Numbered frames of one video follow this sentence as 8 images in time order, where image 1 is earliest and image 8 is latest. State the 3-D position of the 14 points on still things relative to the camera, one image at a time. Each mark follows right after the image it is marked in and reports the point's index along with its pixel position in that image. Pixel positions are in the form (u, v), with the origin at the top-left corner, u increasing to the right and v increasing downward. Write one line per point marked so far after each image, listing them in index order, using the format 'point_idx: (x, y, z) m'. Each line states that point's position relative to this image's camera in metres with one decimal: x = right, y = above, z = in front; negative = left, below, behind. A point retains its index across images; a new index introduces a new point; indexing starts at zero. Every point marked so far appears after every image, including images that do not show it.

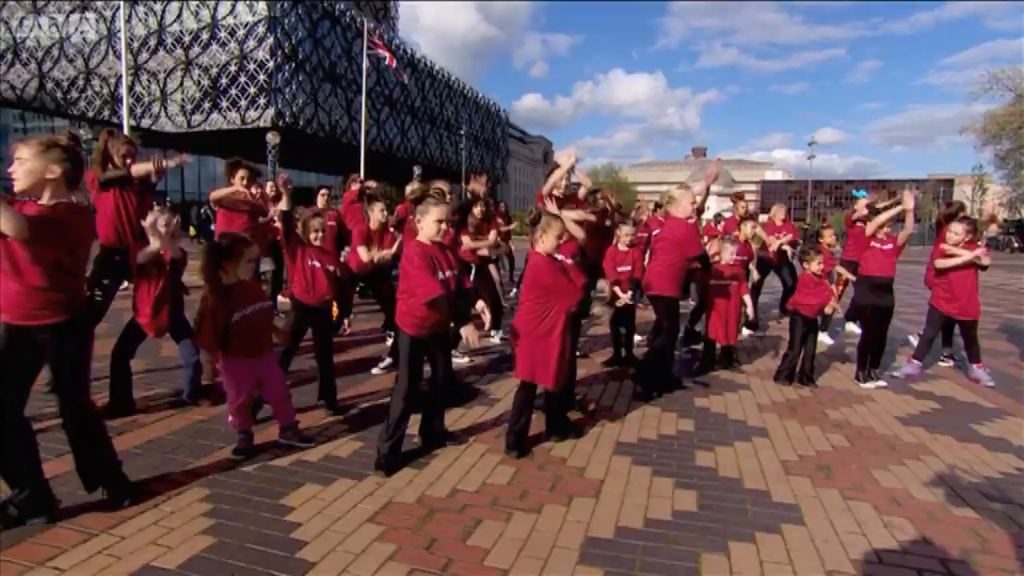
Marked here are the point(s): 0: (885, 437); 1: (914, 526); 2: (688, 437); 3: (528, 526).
0: (+3.3, -1.3, +4.4) m
1: (+2.4, -1.5, +3.0) m
2: (+1.6, -1.3, +4.5) m
3: (+0.1, -1.5, +3.1) m
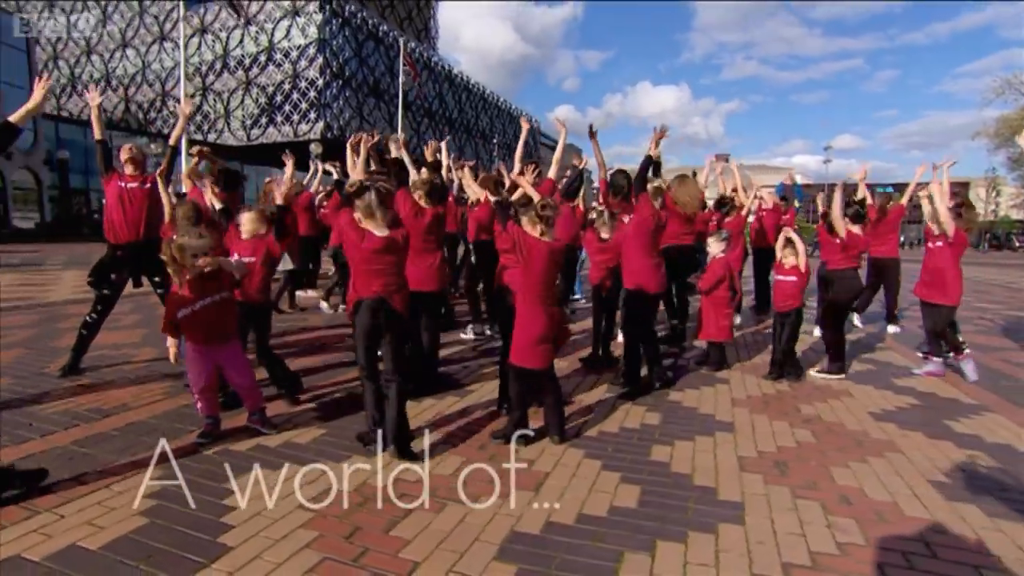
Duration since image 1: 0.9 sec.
0: (+2.9, -1.2, +4.3) m
1: (+1.9, -1.4, +2.9) m
2: (+1.2, -1.2, +4.4) m
3: (-0.3, -1.4, +3.0) m
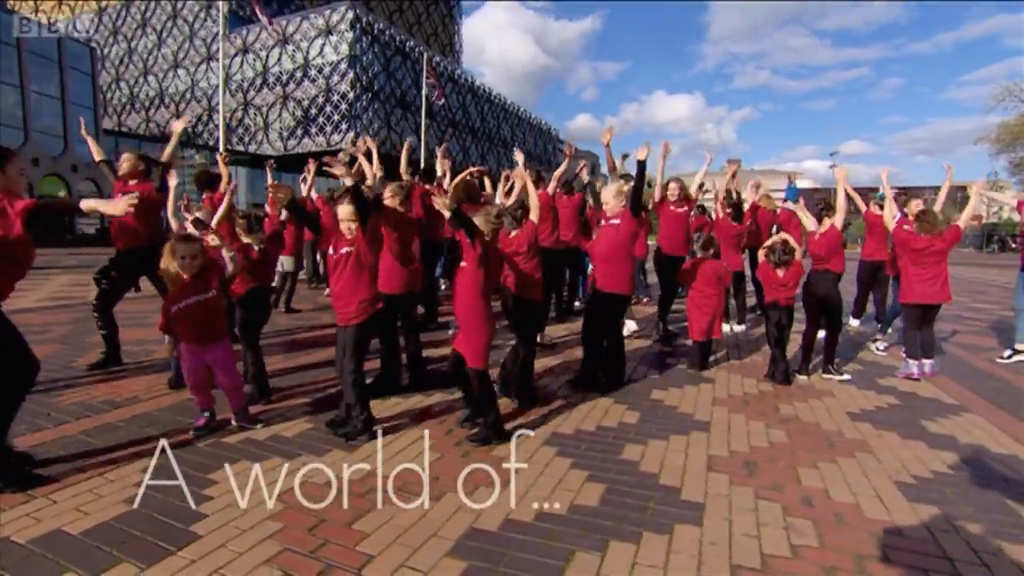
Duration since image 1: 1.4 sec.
0: (+2.7, -1.2, +4.3) m
1: (+1.7, -1.4, +2.9) m
2: (+1.0, -1.2, +4.4) m
3: (-0.6, -1.4, +3.1) m
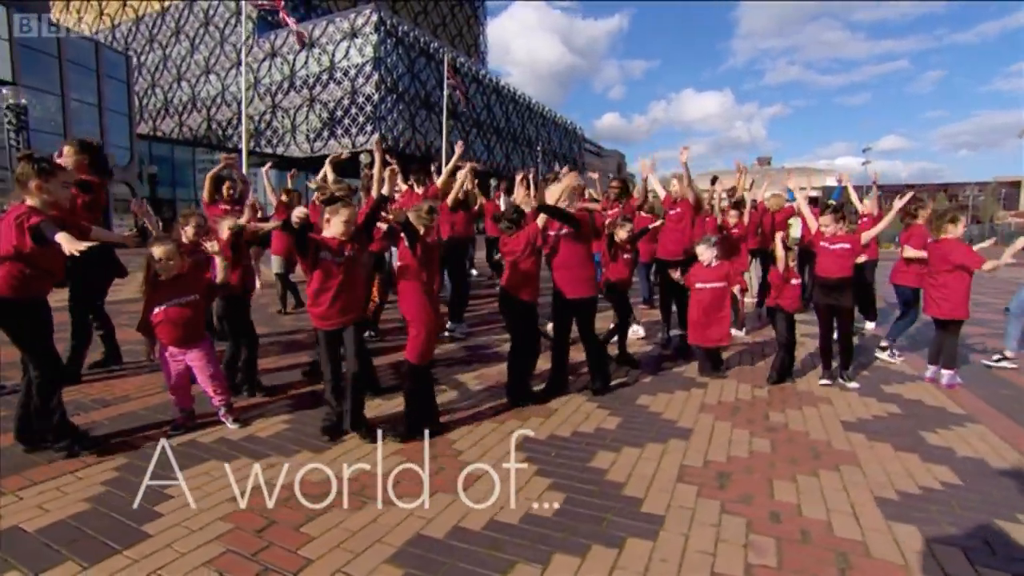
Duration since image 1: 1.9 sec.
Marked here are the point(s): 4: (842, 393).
0: (+2.4, -1.2, +4.1) m
1: (+1.4, -1.4, +2.7) m
2: (+0.8, -1.2, +4.3) m
3: (-0.9, -1.4, +3.0) m
4: (+3.5, -1.1, +5.4) m
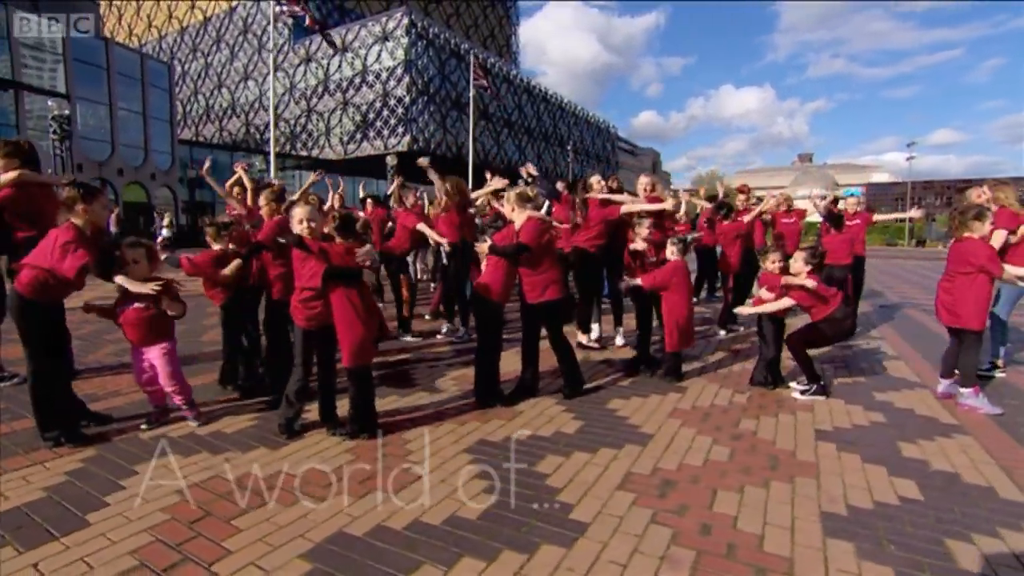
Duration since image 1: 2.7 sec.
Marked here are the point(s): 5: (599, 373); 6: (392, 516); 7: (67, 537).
0: (+2.0, -1.3, +3.9) m
1: (+0.9, -1.4, +2.7) m
2: (+0.4, -1.2, +4.2) m
3: (-1.3, -1.4, +3.1) m
4: (+3.2, -1.1, +5.1) m
5: (+1.0, -1.0, +6.1) m
6: (-0.7, -1.4, +3.1) m
7: (-2.5, -1.4, +2.9) m
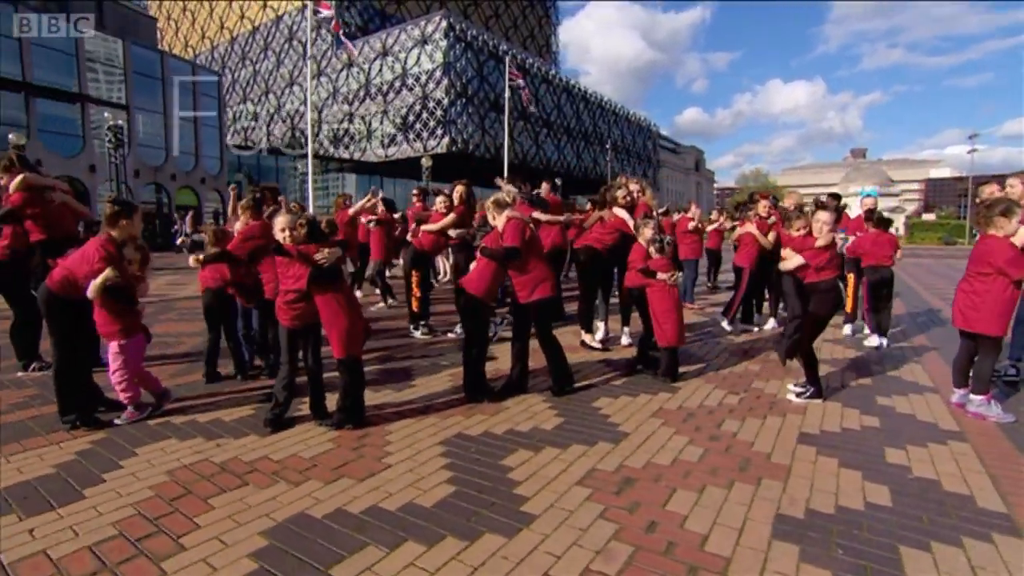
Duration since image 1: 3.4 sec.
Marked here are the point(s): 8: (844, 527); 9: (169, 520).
0: (+1.8, -1.3, +3.8) m
1: (+0.6, -1.4, +2.7) m
2: (+0.2, -1.2, +4.3) m
3: (-1.6, -1.3, +3.3) m
4: (+3.0, -1.1, +5.0) m
5: (+1.0, -1.0, +6.1) m
6: (-1.0, -1.3, +3.2) m
7: (-2.8, -1.4, +3.2) m
8: (+1.9, -1.4, +2.9) m
9: (-2.0, -1.4, +3.0) m
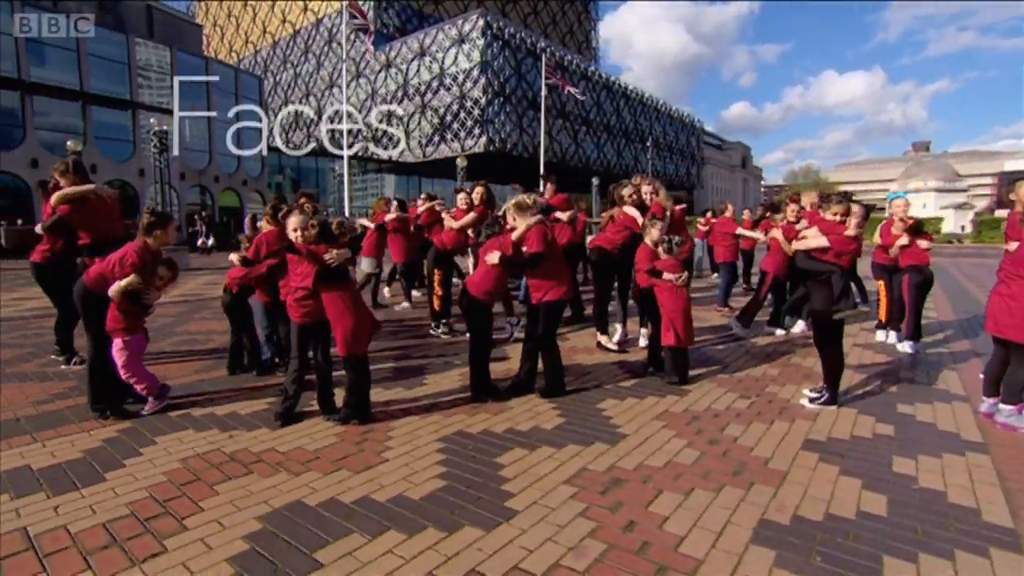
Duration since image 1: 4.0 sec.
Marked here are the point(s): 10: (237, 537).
0: (+1.8, -1.3, +3.8) m
1: (+0.5, -1.4, +2.7) m
2: (+0.2, -1.2, +4.3) m
3: (-1.7, -1.3, +3.5) m
4: (+3.1, -1.2, +4.8) m
5: (+1.1, -1.0, +6.1) m
6: (-1.1, -1.4, +3.4) m
7: (-2.9, -1.4, +3.5) m
8: (+1.8, -1.4, +2.8) m
9: (-2.1, -1.4, +3.3) m
10: (-1.5, -1.4, +2.9) m
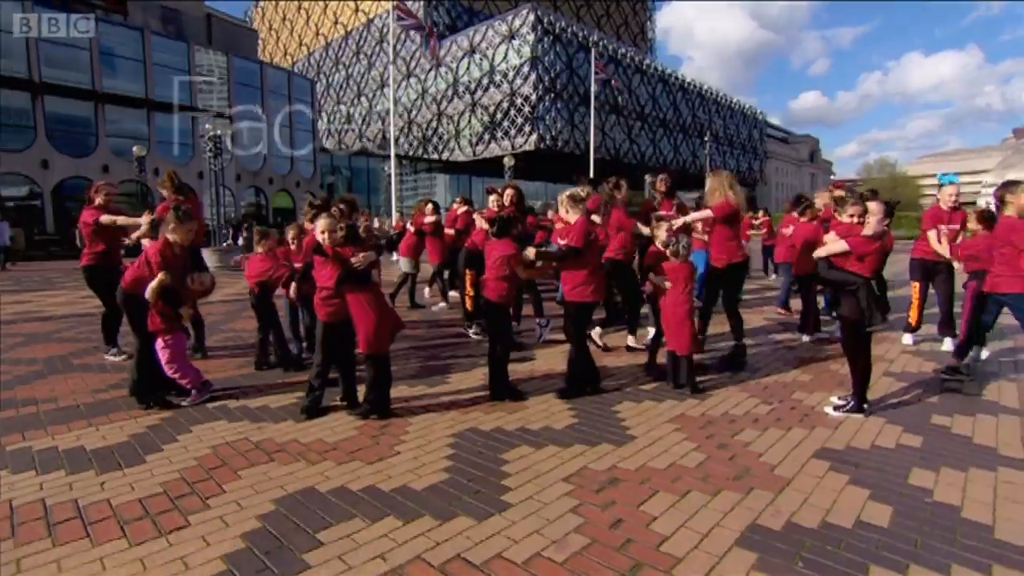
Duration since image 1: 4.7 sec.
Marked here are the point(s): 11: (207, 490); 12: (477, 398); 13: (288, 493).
0: (+1.8, -1.3, +3.7) m
1: (+0.4, -1.4, +2.8) m
2: (+0.3, -1.3, +4.5) m
3: (-1.6, -1.4, +3.8) m
4: (+3.2, -1.2, +4.6) m
5: (+1.4, -1.1, +6.1) m
6: (-1.1, -1.4, +3.6) m
7: (-2.9, -1.4, +4.0) m
8: (+1.7, -1.4, +2.8) m
9: (-2.1, -1.4, +3.6) m
10: (-1.6, -1.4, +3.2) m
11: (-2.1, -1.4, +3.5) m
12: (-0.3, -1.2, +5.3) m
13: (-1.5, -1.4, +3.4) m
